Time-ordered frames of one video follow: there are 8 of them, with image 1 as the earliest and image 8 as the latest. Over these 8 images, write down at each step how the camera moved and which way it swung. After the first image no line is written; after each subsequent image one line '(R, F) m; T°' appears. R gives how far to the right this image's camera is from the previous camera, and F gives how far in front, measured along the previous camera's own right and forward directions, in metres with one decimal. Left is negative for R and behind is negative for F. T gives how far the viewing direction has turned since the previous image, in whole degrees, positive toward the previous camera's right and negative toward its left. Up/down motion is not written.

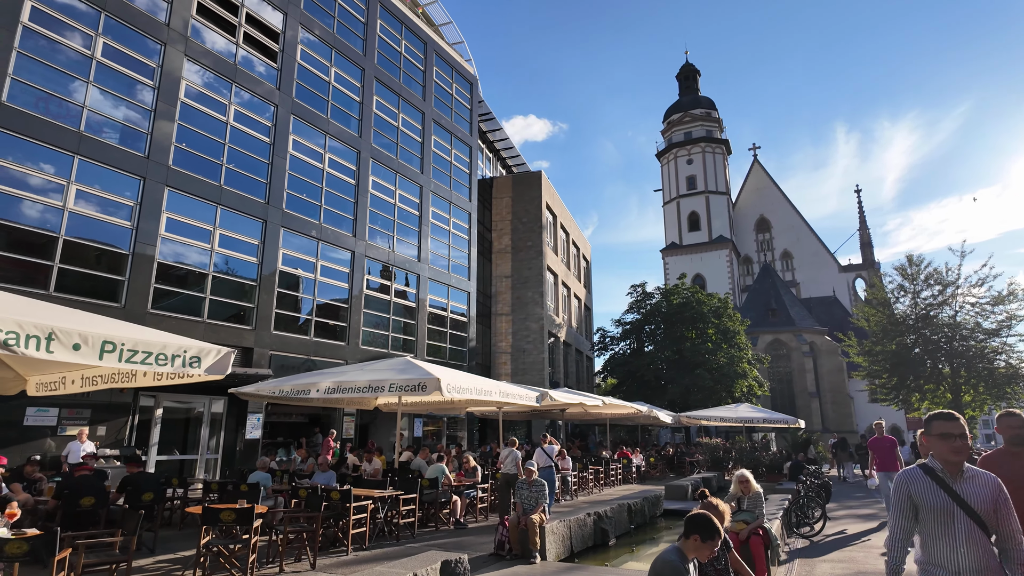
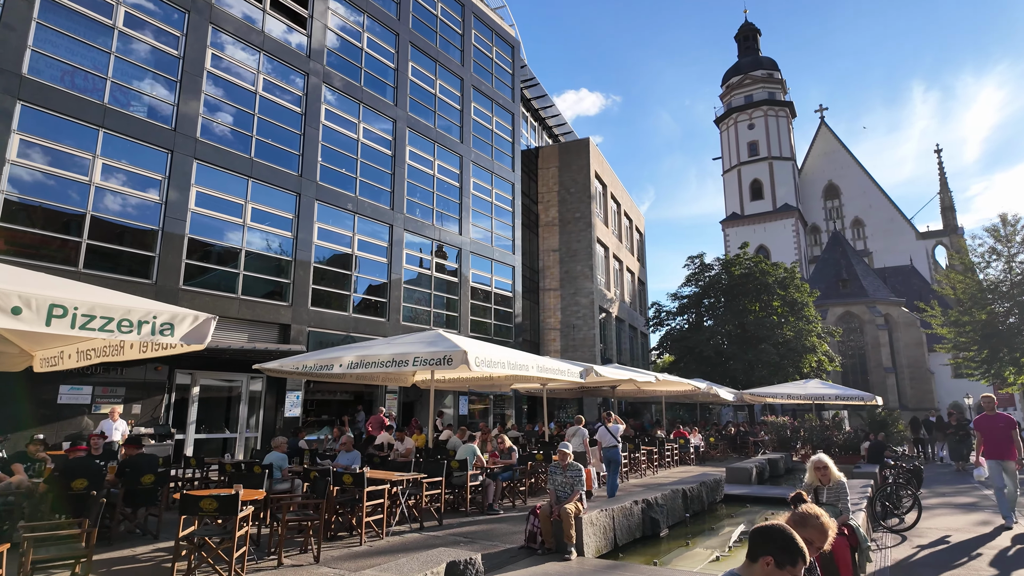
(+0.3, +1.2) m; -5°
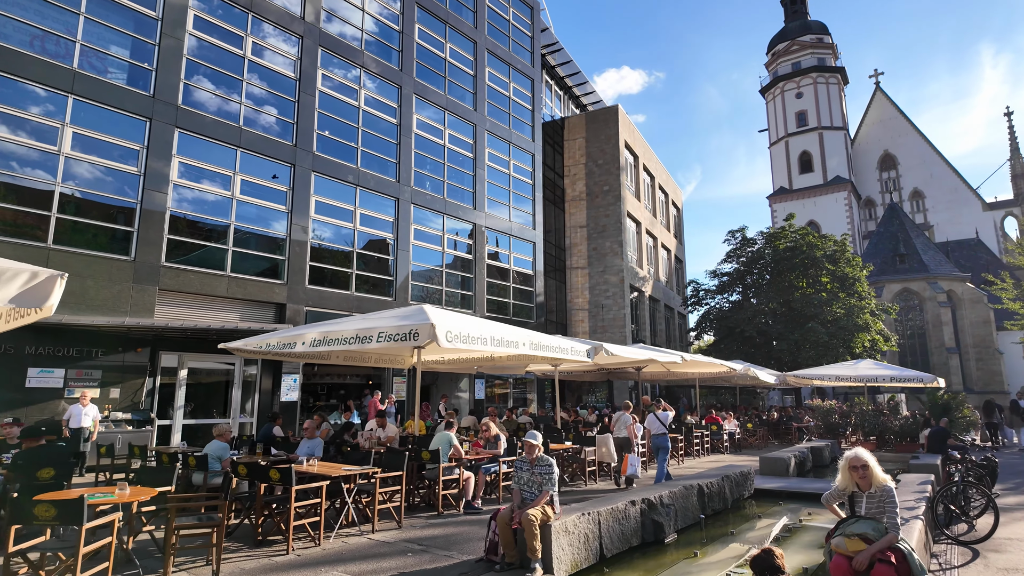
(+0.9, +1.5) m; -4°
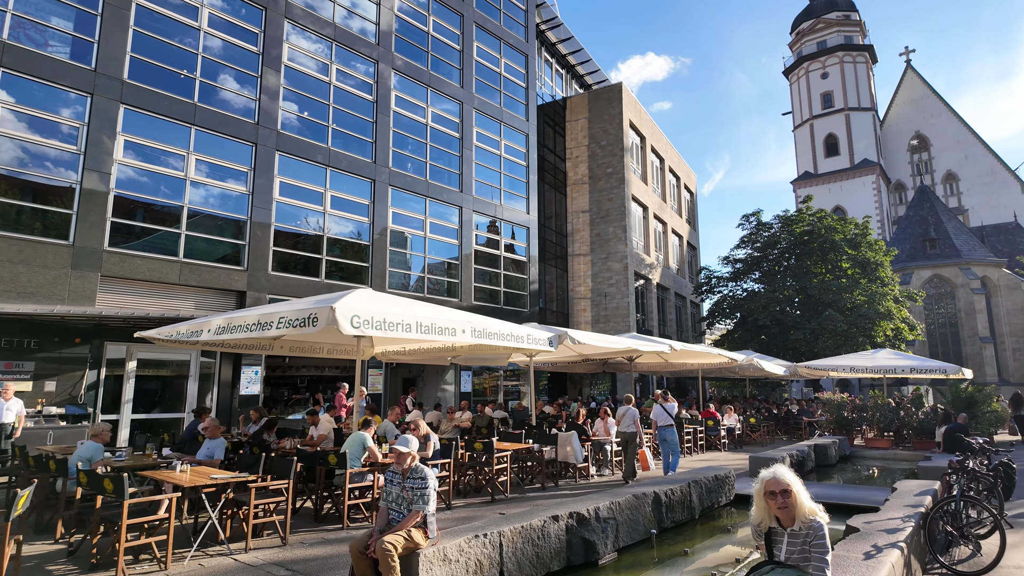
(+1.3, +1.3) m; -2°
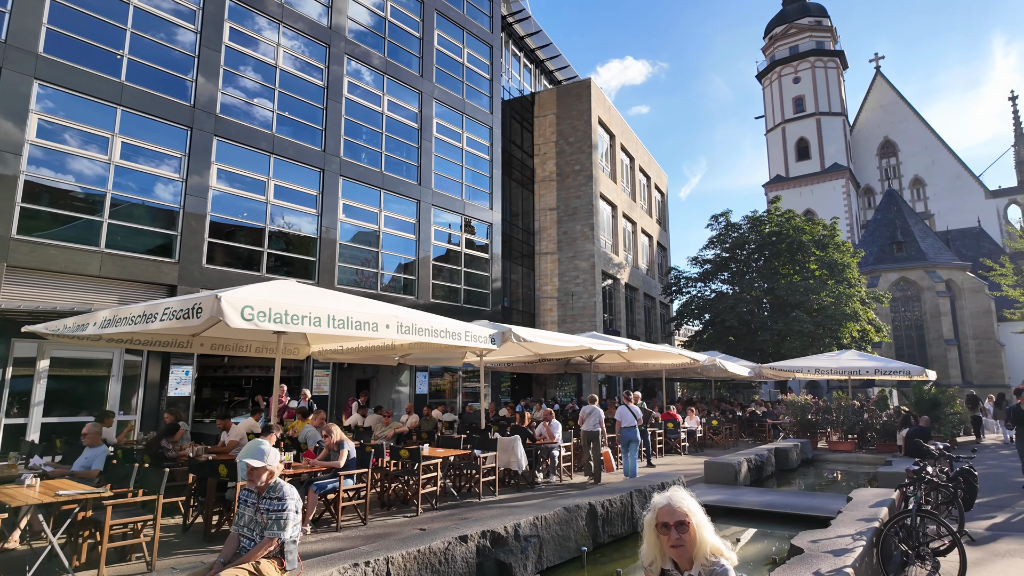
(+0.7, +0.8) m; +2°
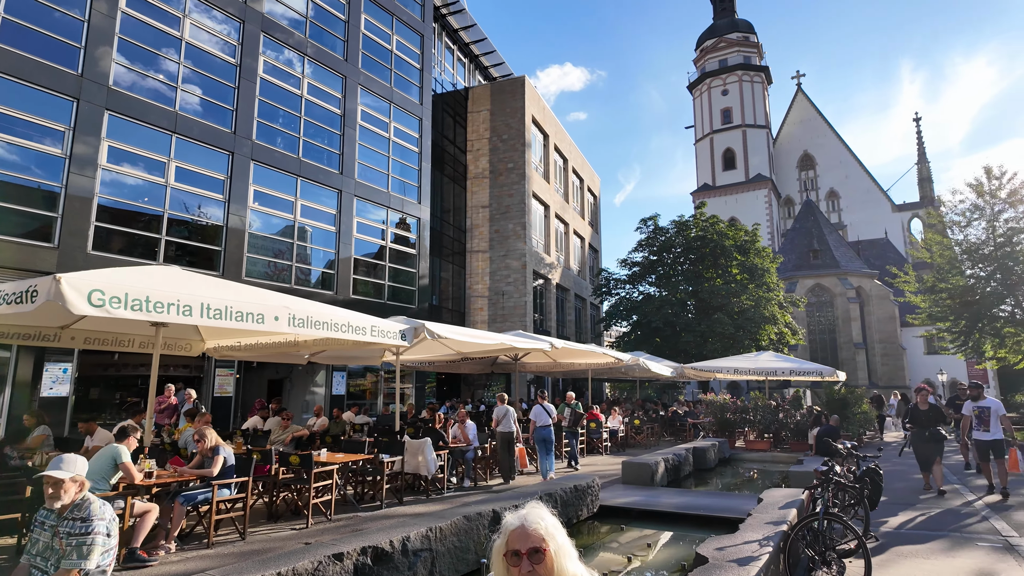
(+0.4, +0.5) m; +6°
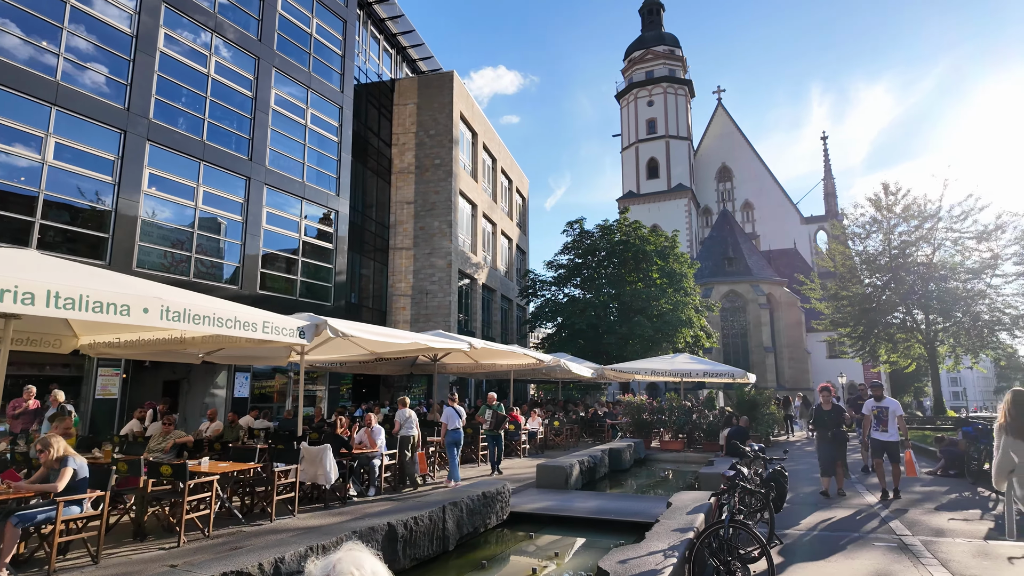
(+0.3, +0.4) m; +7°
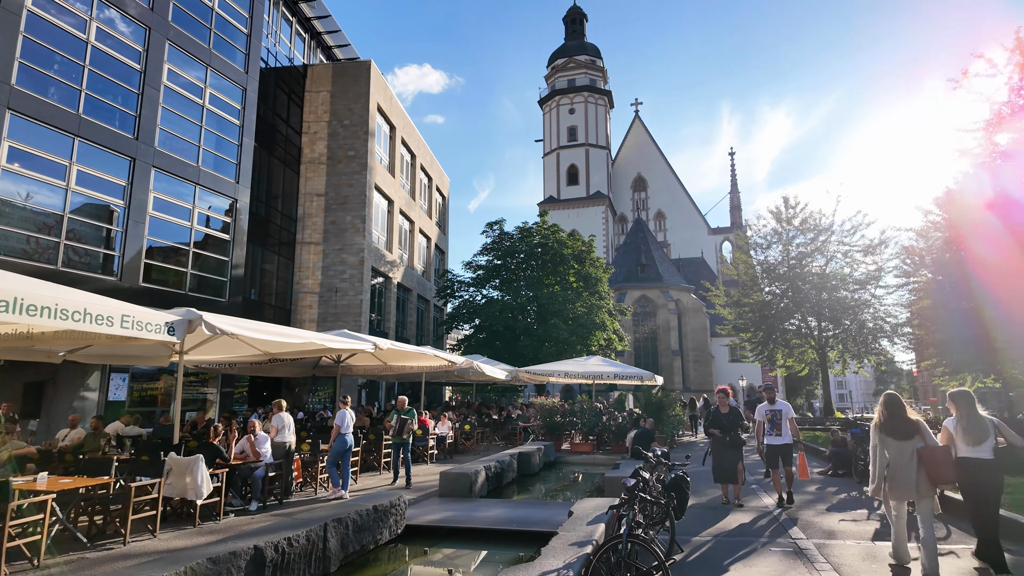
(+0.2, +0.5) m; +8°
